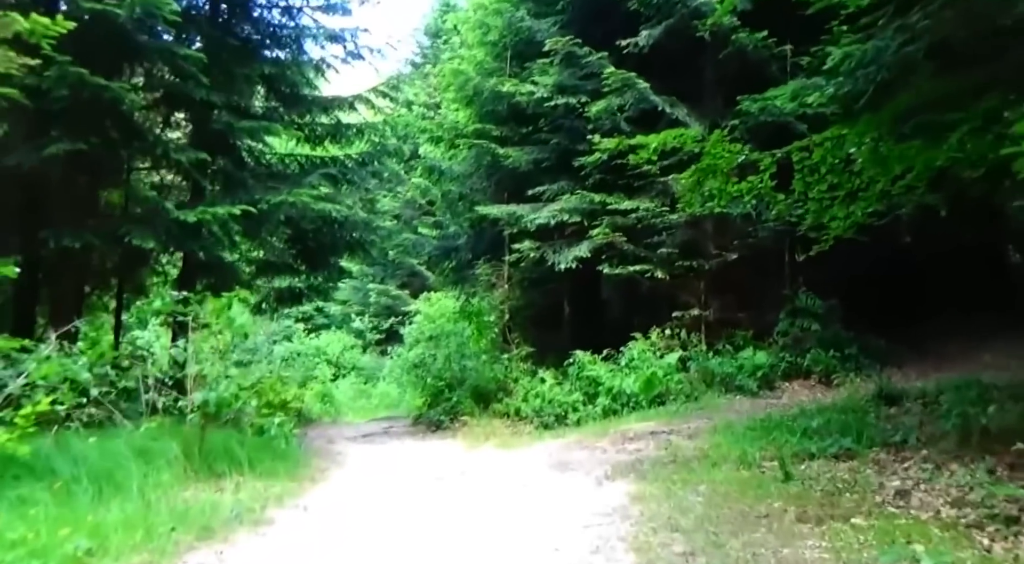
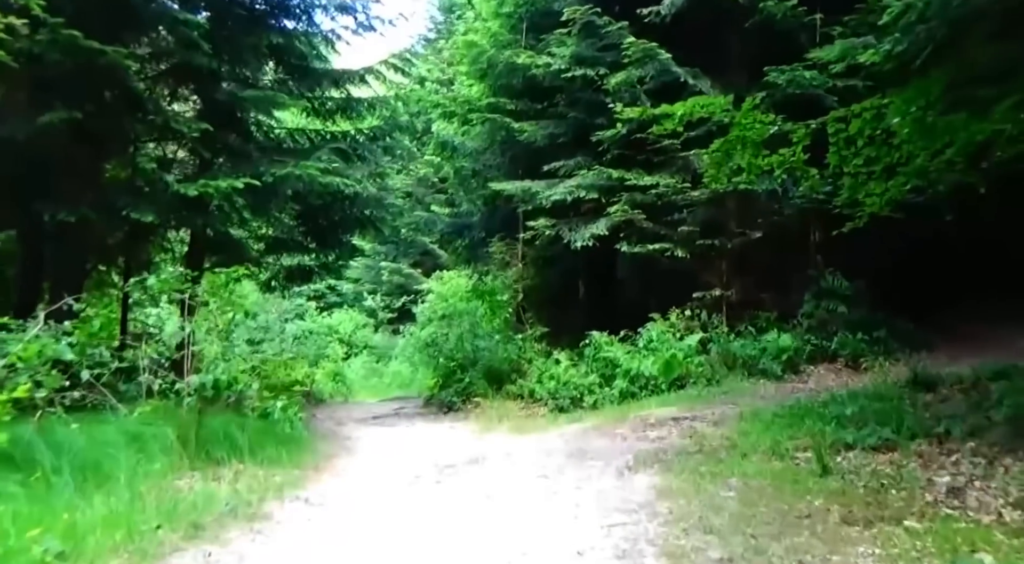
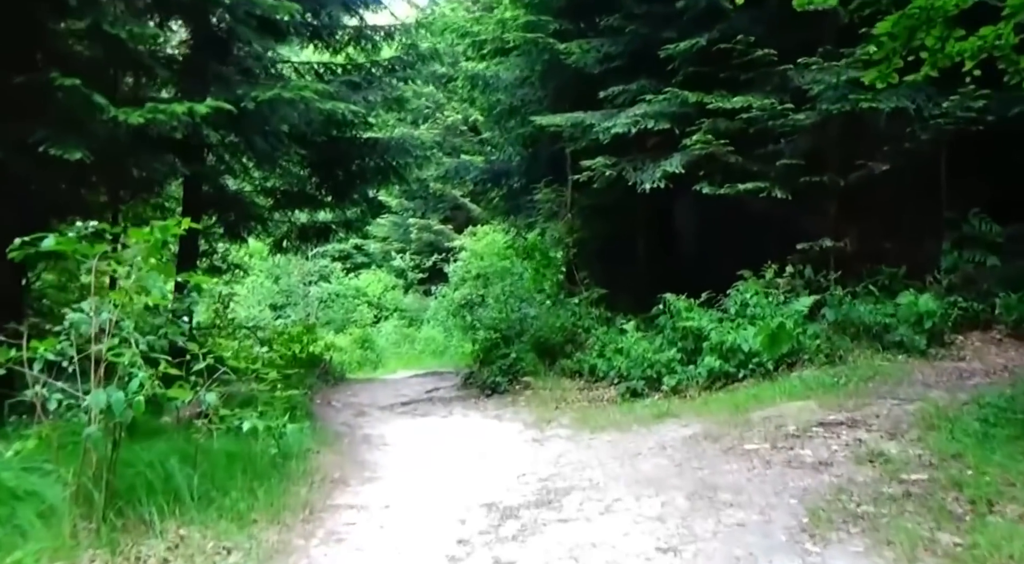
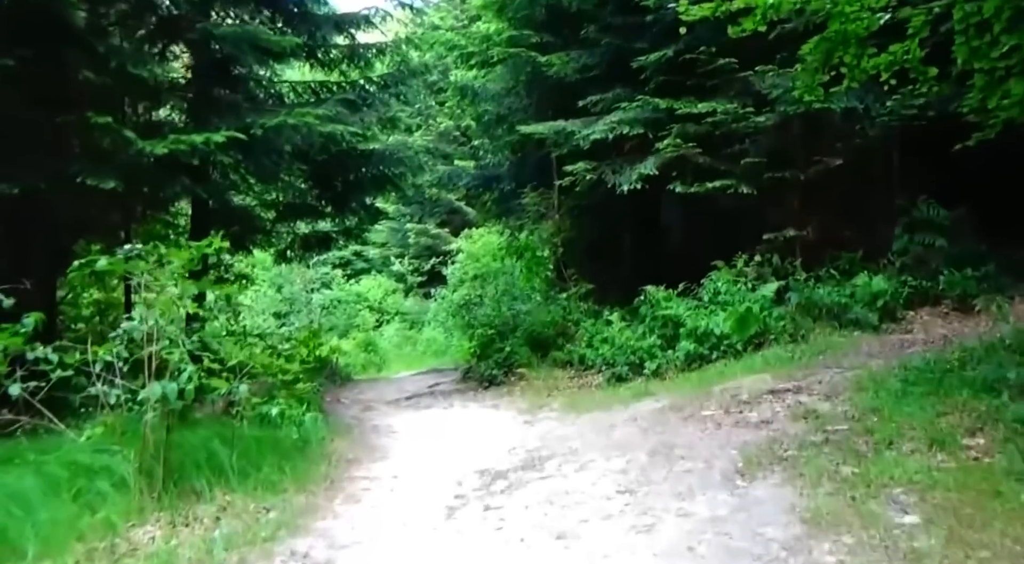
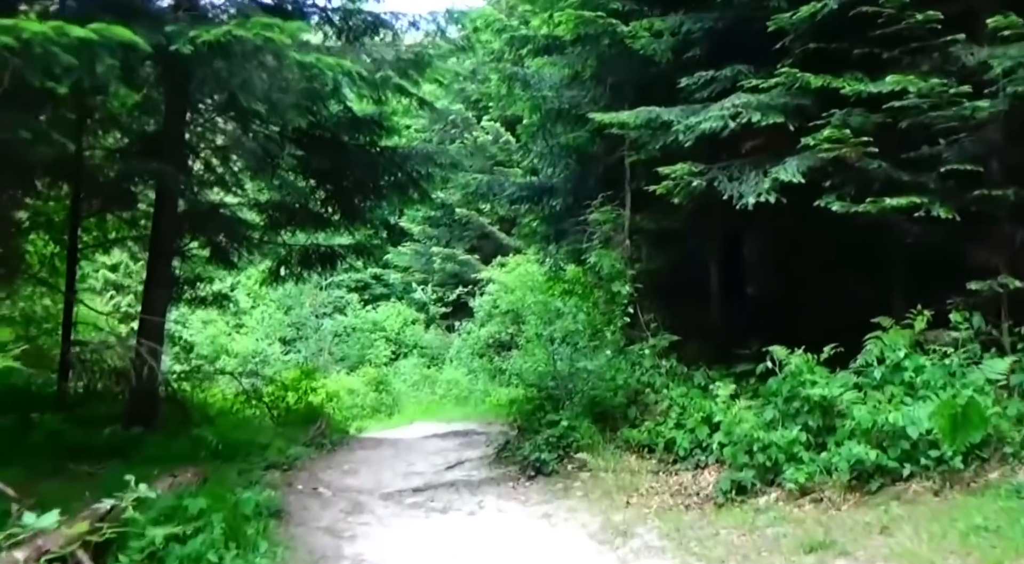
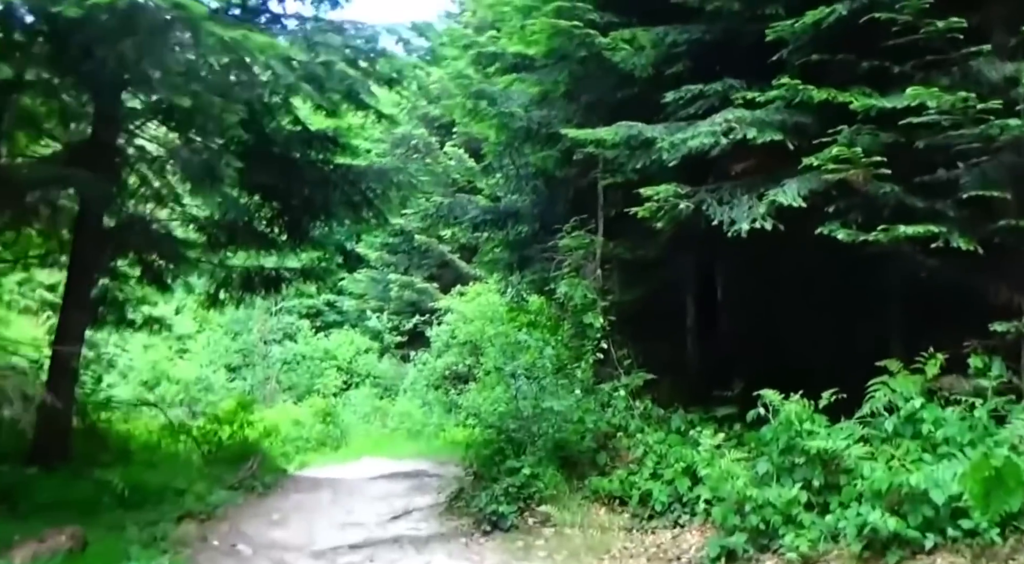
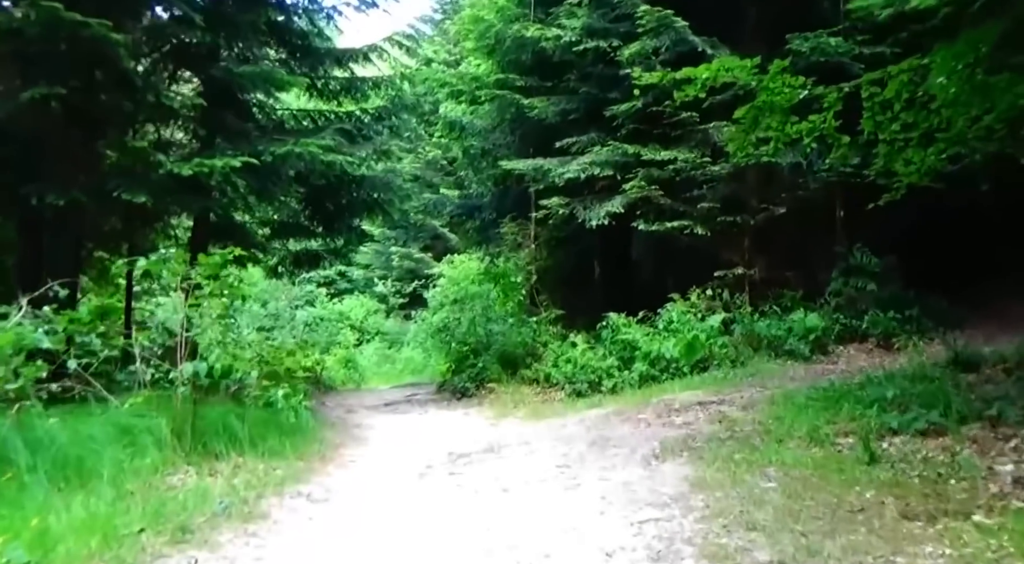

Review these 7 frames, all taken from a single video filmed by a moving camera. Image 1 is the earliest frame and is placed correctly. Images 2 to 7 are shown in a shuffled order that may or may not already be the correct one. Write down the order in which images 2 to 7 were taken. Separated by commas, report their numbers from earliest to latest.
2, 7, 4, 3, 5, 6
